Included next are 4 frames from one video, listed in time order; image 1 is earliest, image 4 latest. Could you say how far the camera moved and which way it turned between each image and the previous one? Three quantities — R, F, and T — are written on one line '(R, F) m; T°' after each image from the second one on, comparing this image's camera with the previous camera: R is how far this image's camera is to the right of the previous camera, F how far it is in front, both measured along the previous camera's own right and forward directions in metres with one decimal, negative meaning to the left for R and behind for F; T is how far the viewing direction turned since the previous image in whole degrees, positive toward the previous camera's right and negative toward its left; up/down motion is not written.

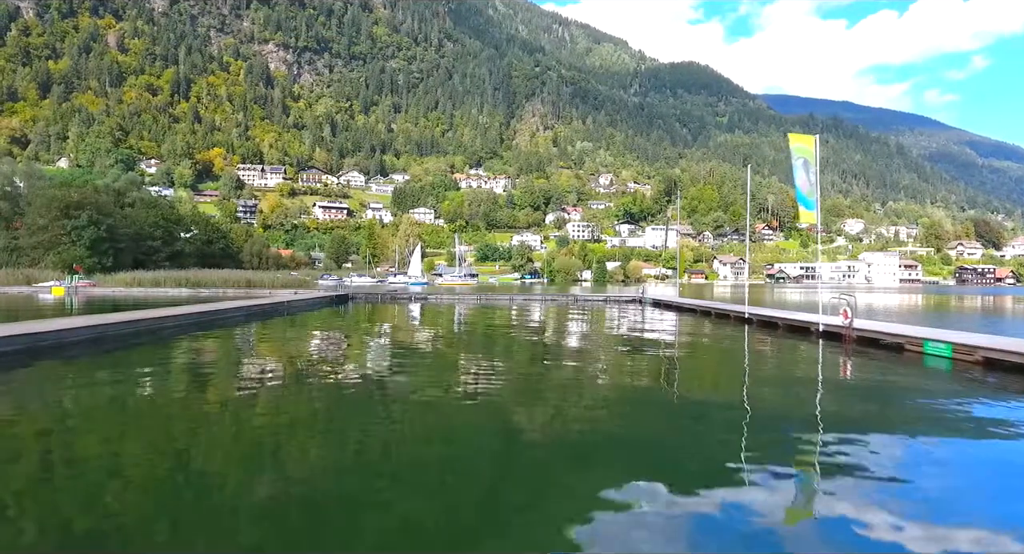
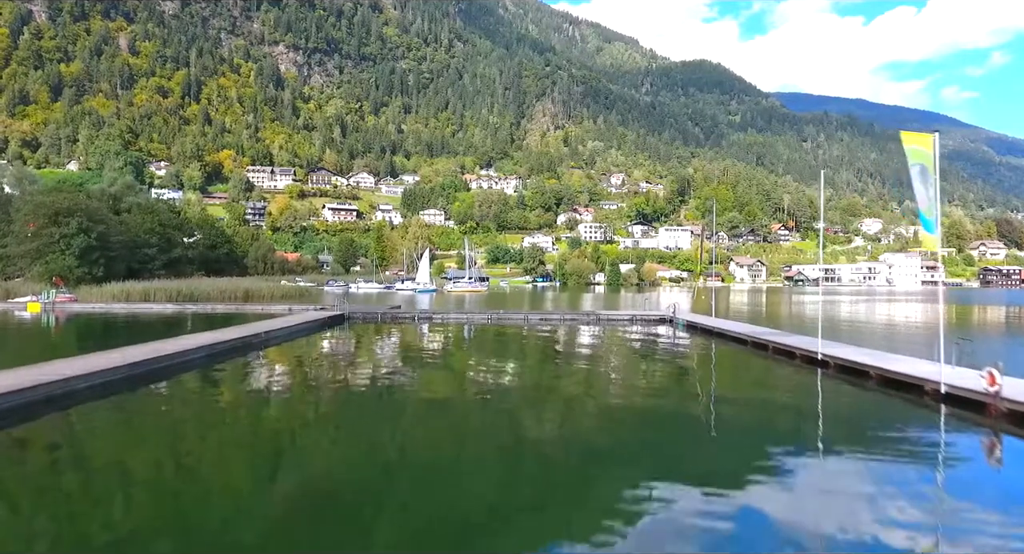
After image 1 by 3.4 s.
(0.0, +1.1) m; -1°
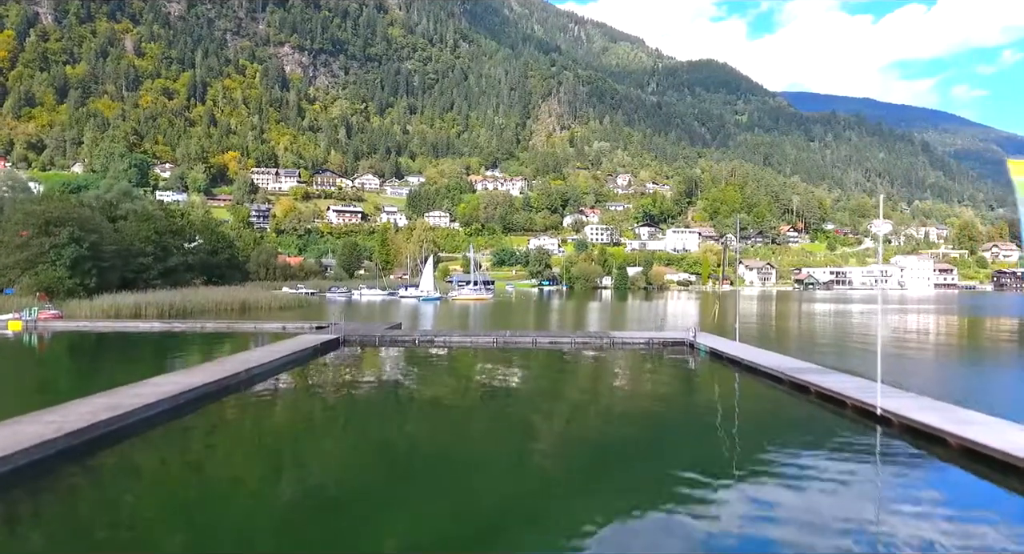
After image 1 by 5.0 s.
(0.0, +0.7) m; 0°
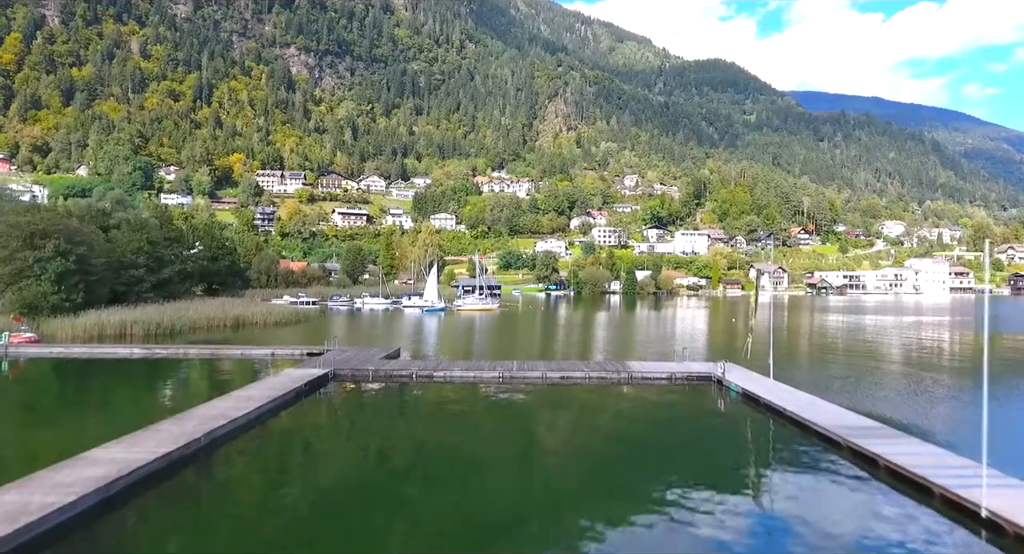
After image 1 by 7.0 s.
(0.0, +0.9) m; -1°
